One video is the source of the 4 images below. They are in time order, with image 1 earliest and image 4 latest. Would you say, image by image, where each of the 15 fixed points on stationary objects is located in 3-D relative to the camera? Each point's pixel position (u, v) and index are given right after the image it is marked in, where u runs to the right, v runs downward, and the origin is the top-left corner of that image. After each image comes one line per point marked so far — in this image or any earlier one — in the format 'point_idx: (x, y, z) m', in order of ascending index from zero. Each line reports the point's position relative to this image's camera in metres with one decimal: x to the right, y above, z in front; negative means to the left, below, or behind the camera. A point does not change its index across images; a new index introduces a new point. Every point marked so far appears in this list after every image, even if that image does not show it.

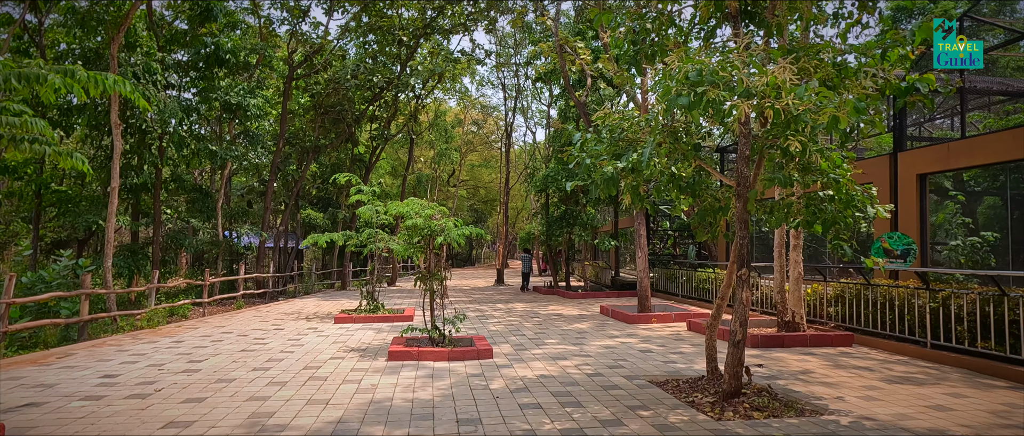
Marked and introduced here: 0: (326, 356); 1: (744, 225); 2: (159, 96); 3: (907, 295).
0: (-2.2, -1.7, +7.1) m
1: (+2.0, -0.1, +5.0) m
2: (-7.8, +2.7, +13.0) m
3: (+4.9, -0.9, +7.3) m
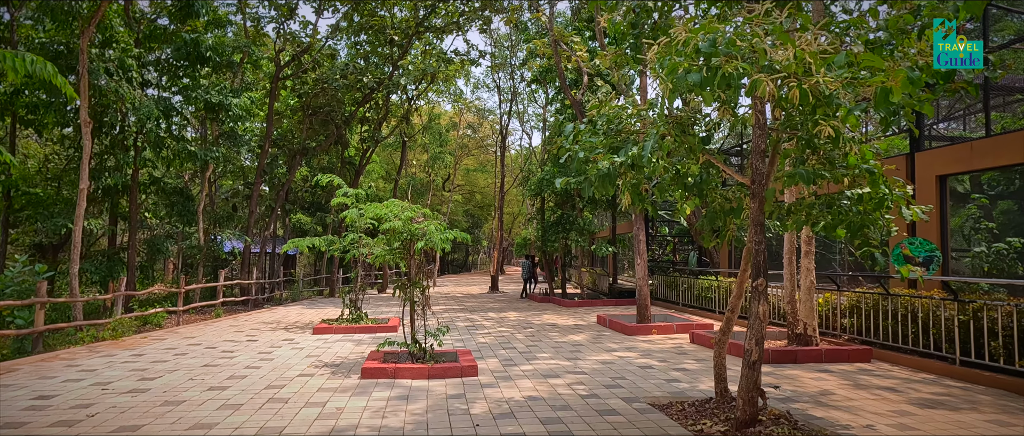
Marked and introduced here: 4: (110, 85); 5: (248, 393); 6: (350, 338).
0: (-2.4, -1.7, +6.5) m
1: (+1.8, -0.1, +4.3) m
2: (-7.9, +2.6, +12.4) m
3: (+4.7, -1.0, +6.6) m
4: (-7.8, +2.6, +11.5) m
5: (-2.4, -1.6, +5.5) m
6: (-2.5, -1.9, +9.2) m
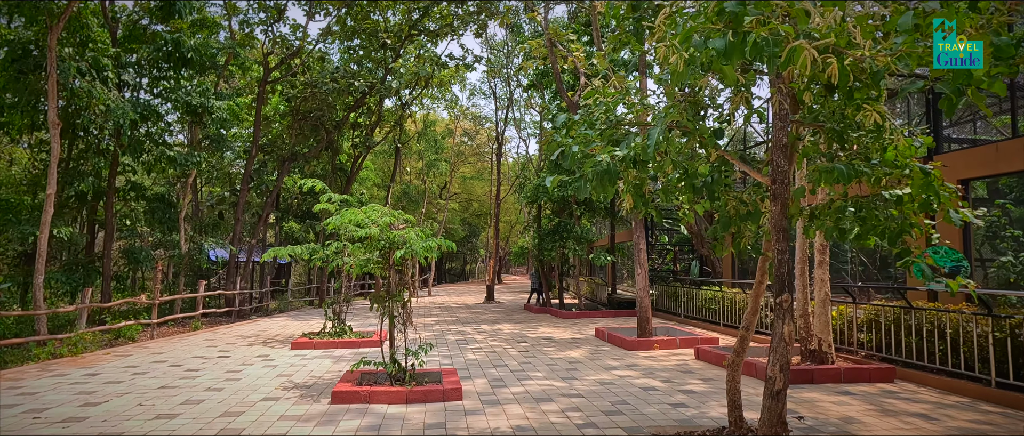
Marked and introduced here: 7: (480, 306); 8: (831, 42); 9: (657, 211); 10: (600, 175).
0: (-2.5, -1.8, +5.9) m
1: (+1.7, -0.1, +3.7) m
2: (-8.1, +2.5, +11.8) m
3: (+4.6, -1.1, +6.0) m
4: (-8.0, +2.5, +11.0) m
5: (-2.6, -1.7, +4.9) m
6: (-2.6, -2.0, +8.5) m
7: (-1.1, -2.9, +19.6) m
8: (+1.4, +0.8, +2.7) m
9: (+1.1, +0.1, +4.7) m
10: (+0.5, +0.3, +3.7) m
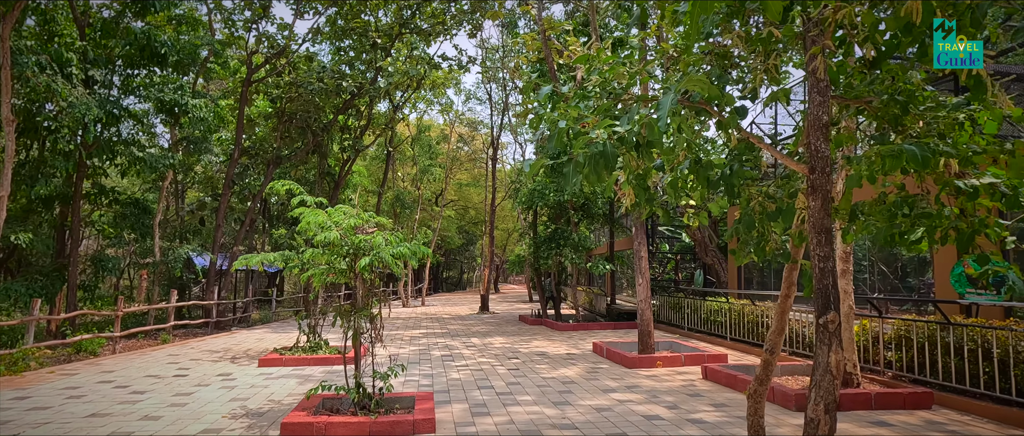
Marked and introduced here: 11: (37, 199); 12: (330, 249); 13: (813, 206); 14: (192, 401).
0: (-2.7, -1.8, +5.0) m
1: (+1.6, -0.1, +3.0) m
2: (-8.2, +2.4, +11.1) m
3: (+4.4, -1.1, +5.2) m
4: (-8.1, +2.4, +10.2) m
5: (-2.7, -1.7, +4.0) m
6: (-2.8, -2.0, +7.7) m
7: (-1.2, -3.1, +18.7) m
8: (+1.3, +0.8, +1.9) m
9: (+1.0, +0.1, +3.9) m
10: (+0.4, +0.3, +2.9) m
11: (-9.8, +0.4, +12.2) m
12: (-1.7, -0.3, +5.6) m
13: (+1.6, +0.1, +3.1) m
14: (-3.3, -1.9, +6.1) m
